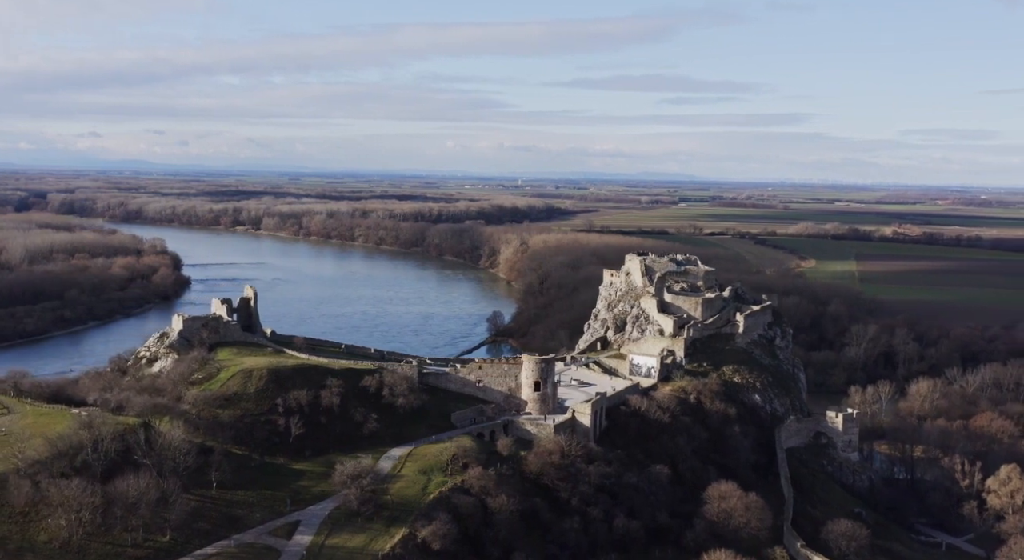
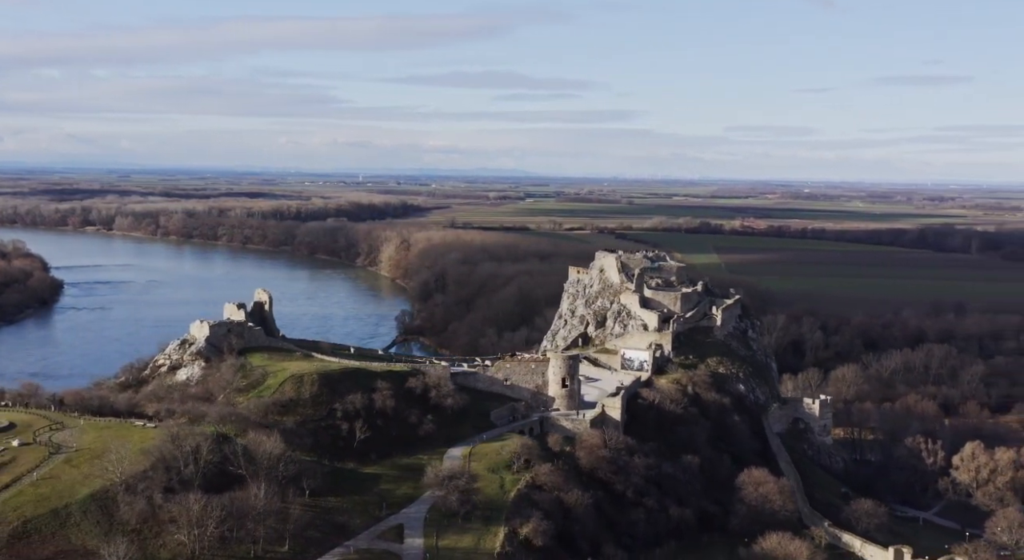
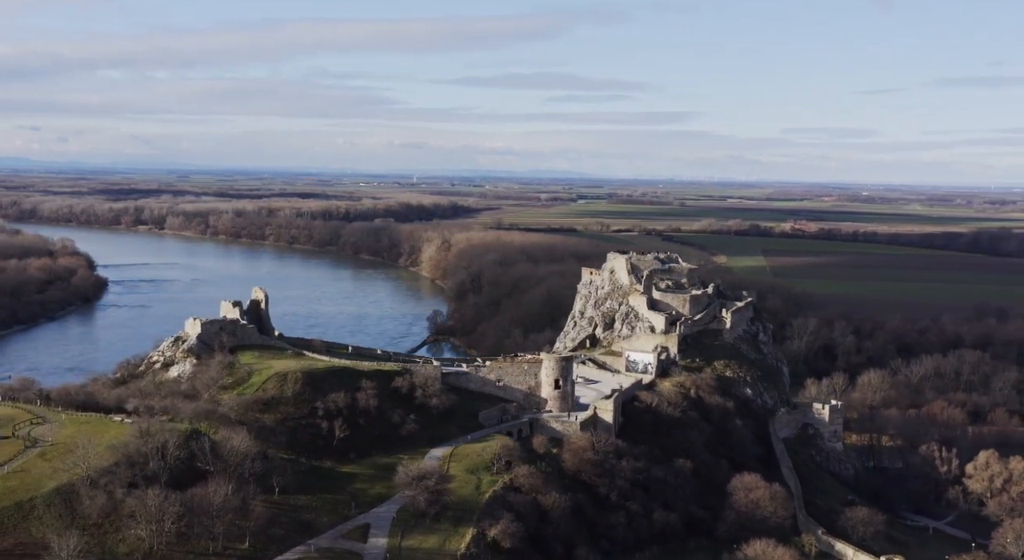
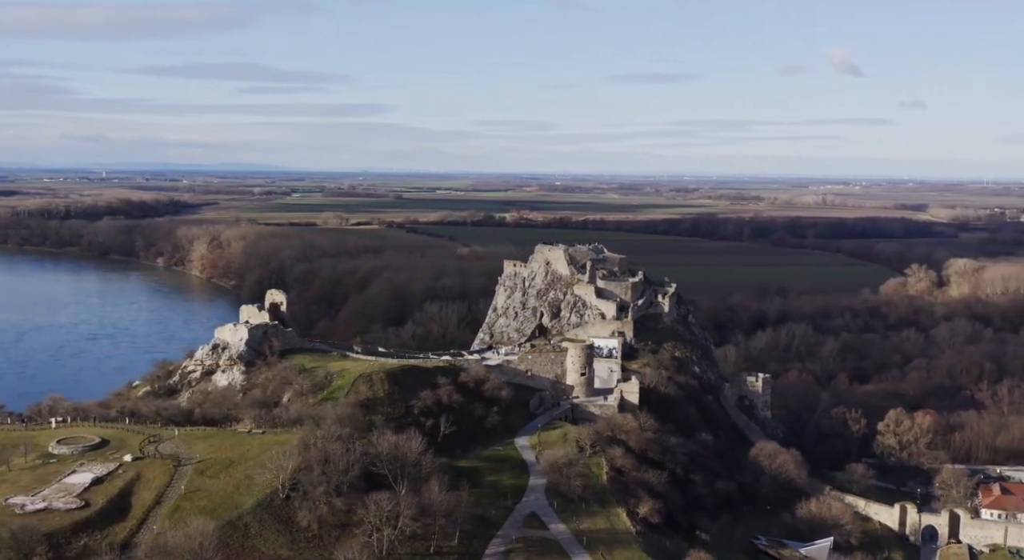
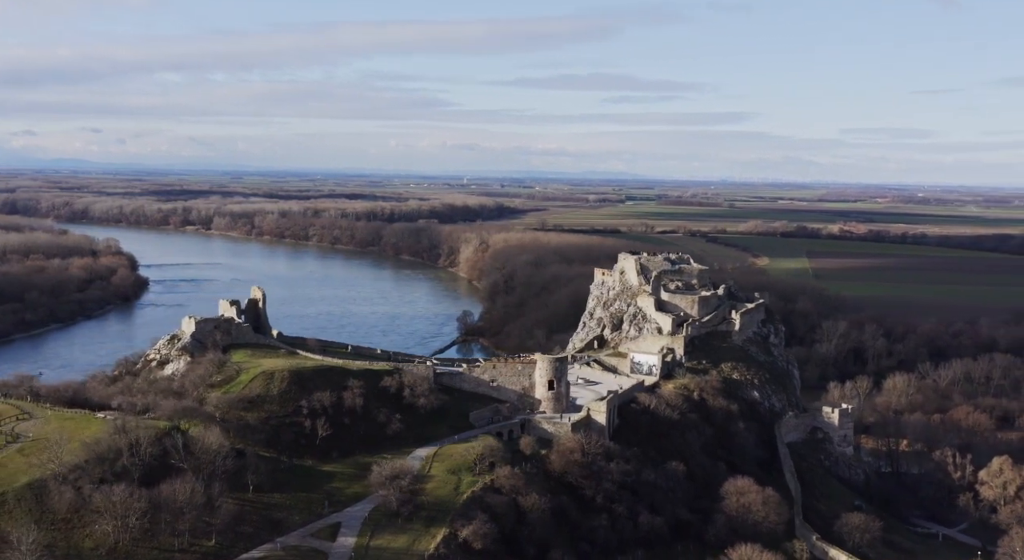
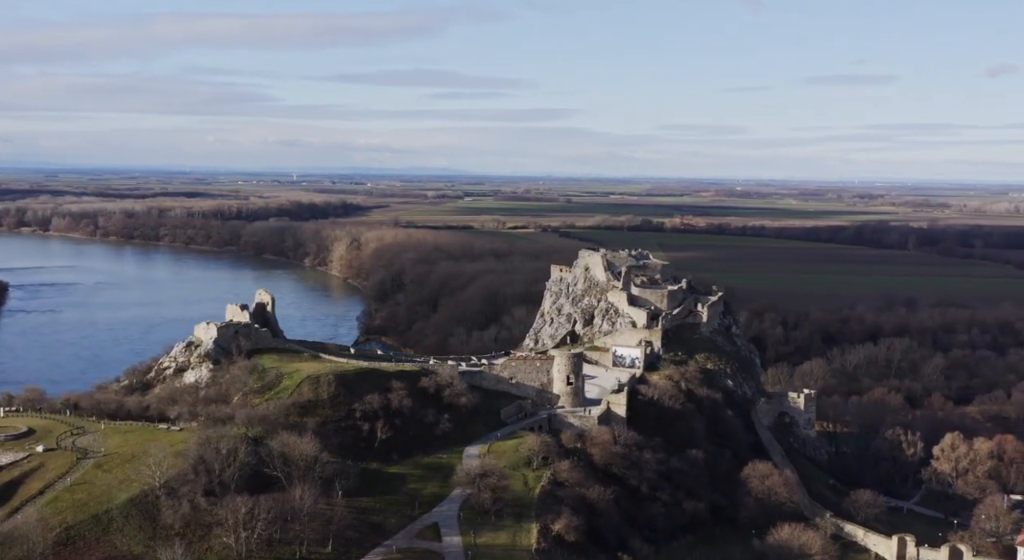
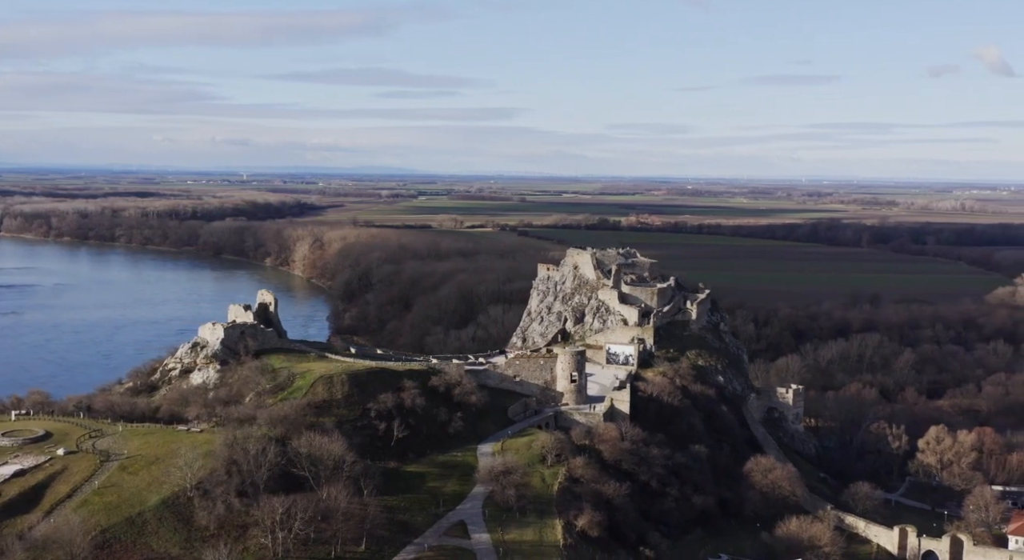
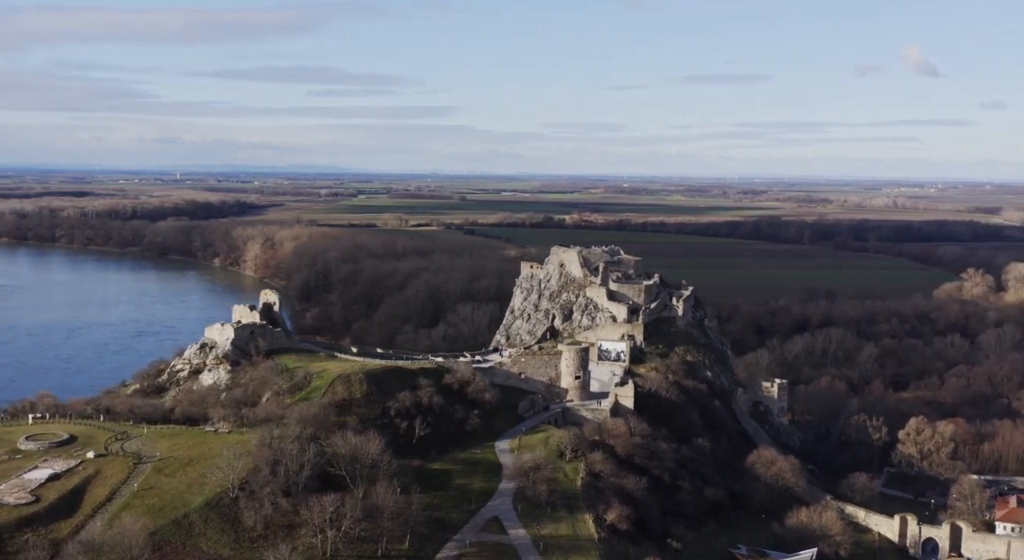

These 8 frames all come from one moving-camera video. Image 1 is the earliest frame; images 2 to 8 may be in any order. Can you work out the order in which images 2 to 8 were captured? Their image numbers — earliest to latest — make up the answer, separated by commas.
5, 3, 2, 6, 7, 8, 4
